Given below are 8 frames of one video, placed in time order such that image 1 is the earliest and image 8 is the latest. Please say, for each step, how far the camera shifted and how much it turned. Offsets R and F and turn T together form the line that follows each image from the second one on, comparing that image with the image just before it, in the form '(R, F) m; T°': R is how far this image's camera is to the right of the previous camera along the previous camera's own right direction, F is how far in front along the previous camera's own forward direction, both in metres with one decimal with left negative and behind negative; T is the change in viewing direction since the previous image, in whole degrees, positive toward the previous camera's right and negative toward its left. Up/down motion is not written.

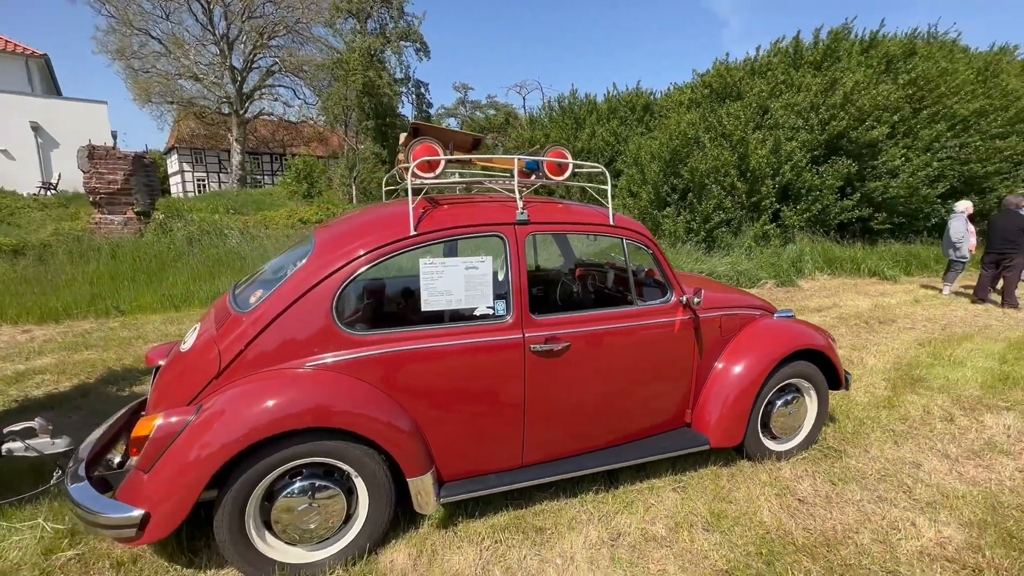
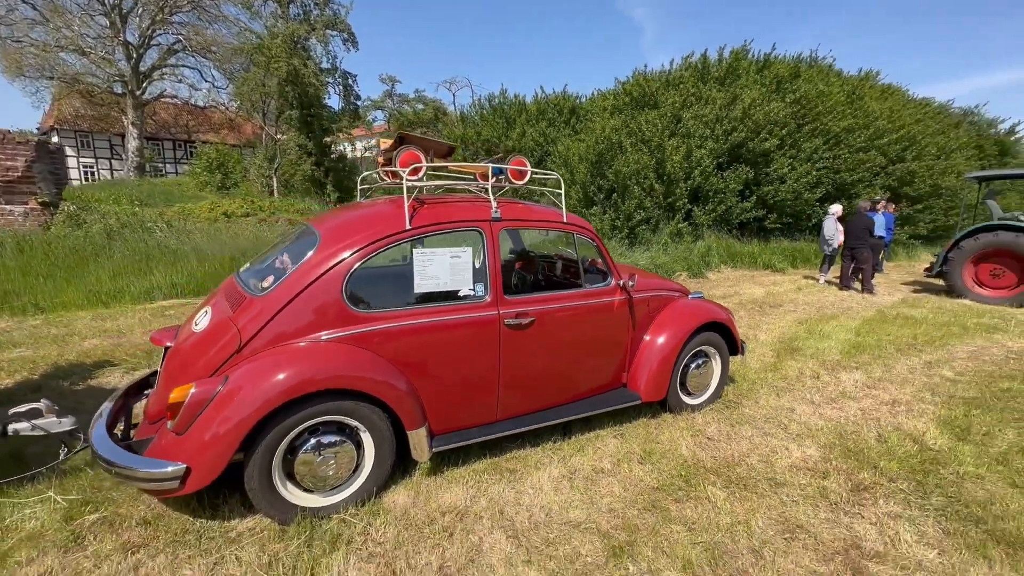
(-0.3, -0.5) m; +9°
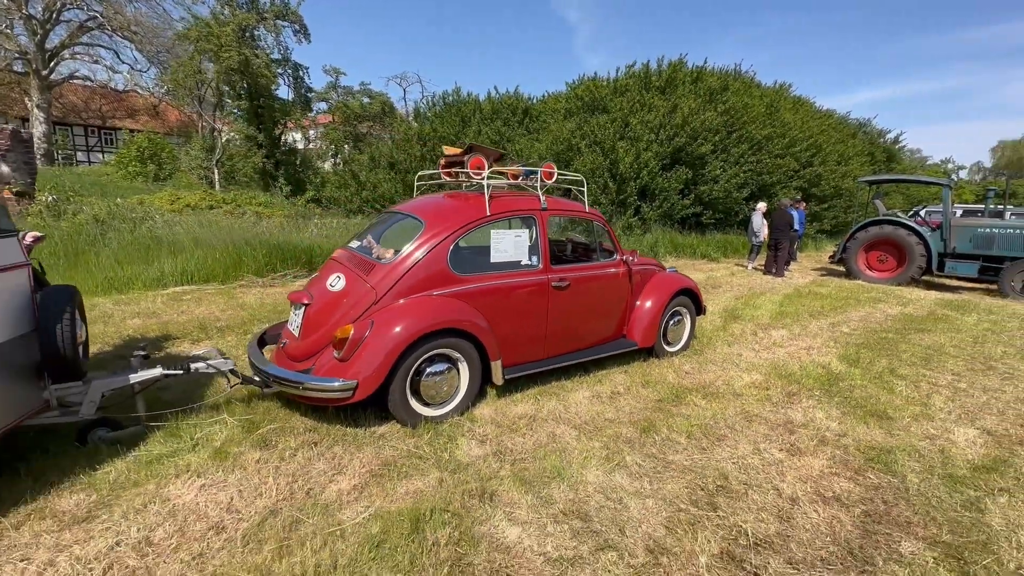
(-1.0, -1.1) m; +7°
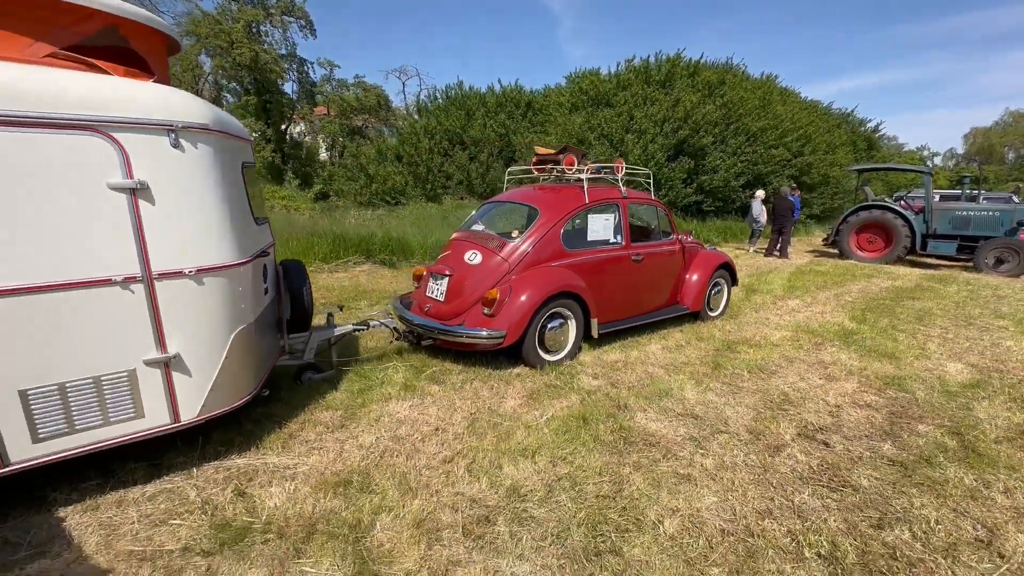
(-1.2, -1.0) m; +2°
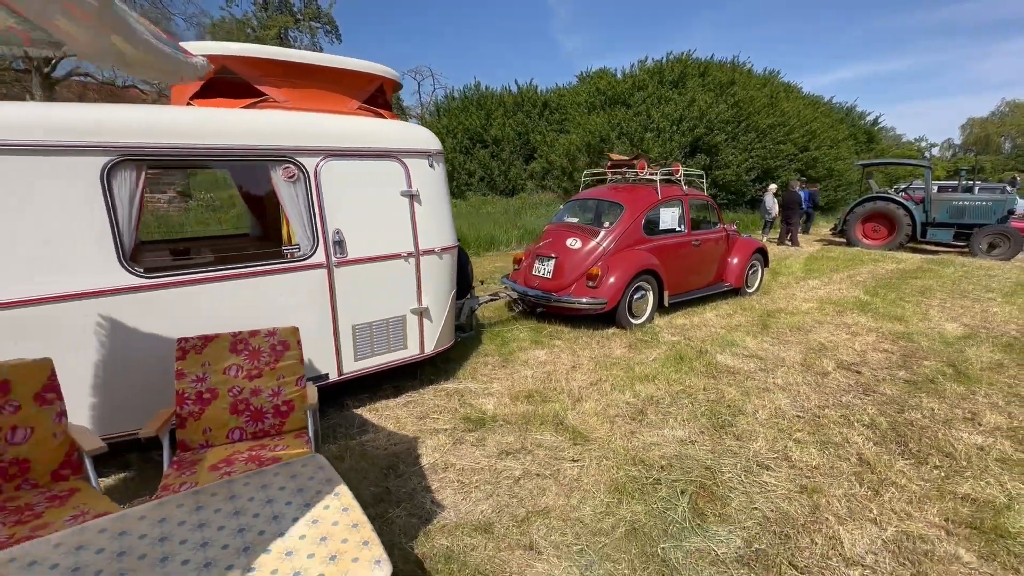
(-1.2, -1.3) m; 0°
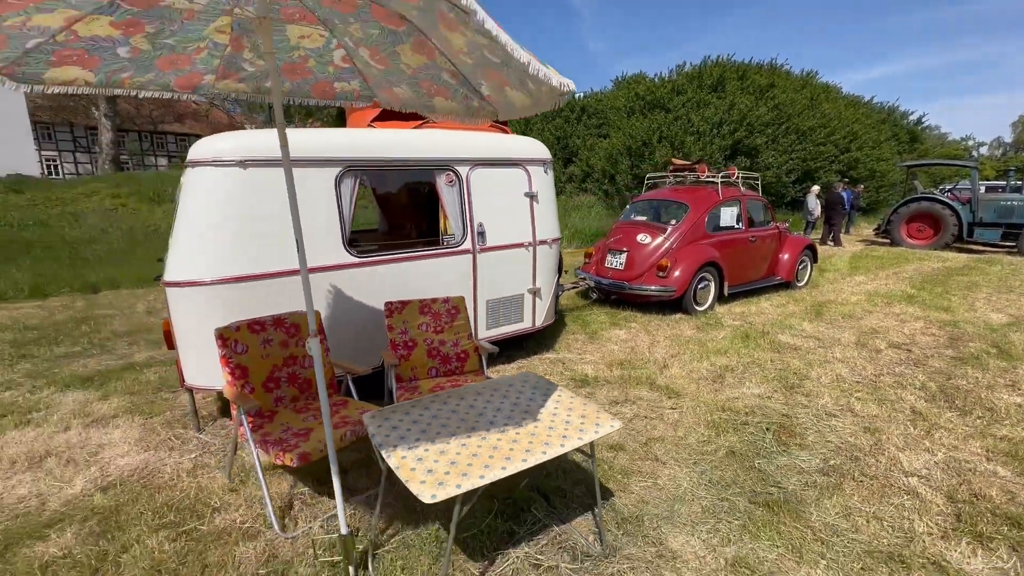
(-0.8, -0.9) m; -3°
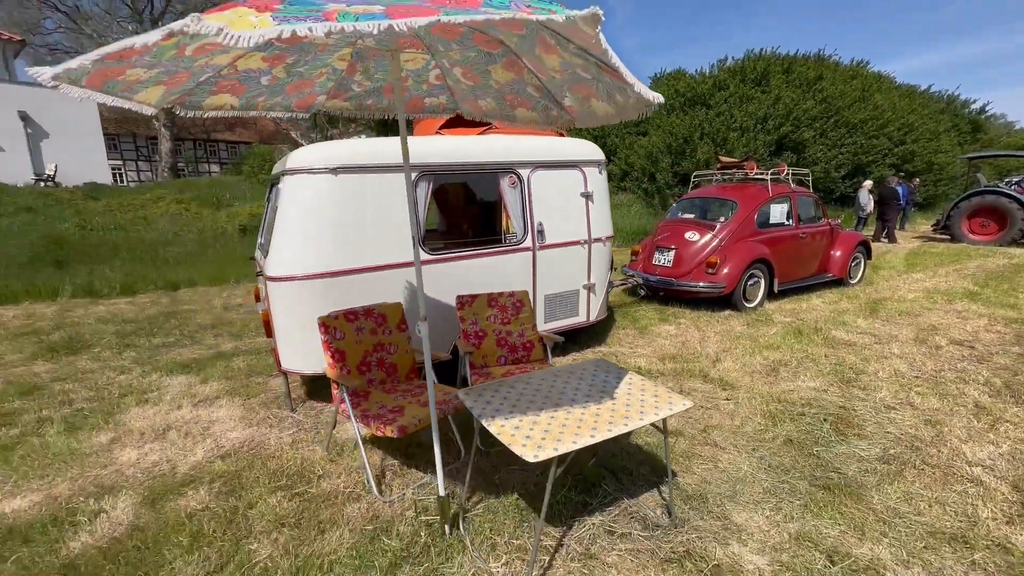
(-0.2, -0.3) m; -4°
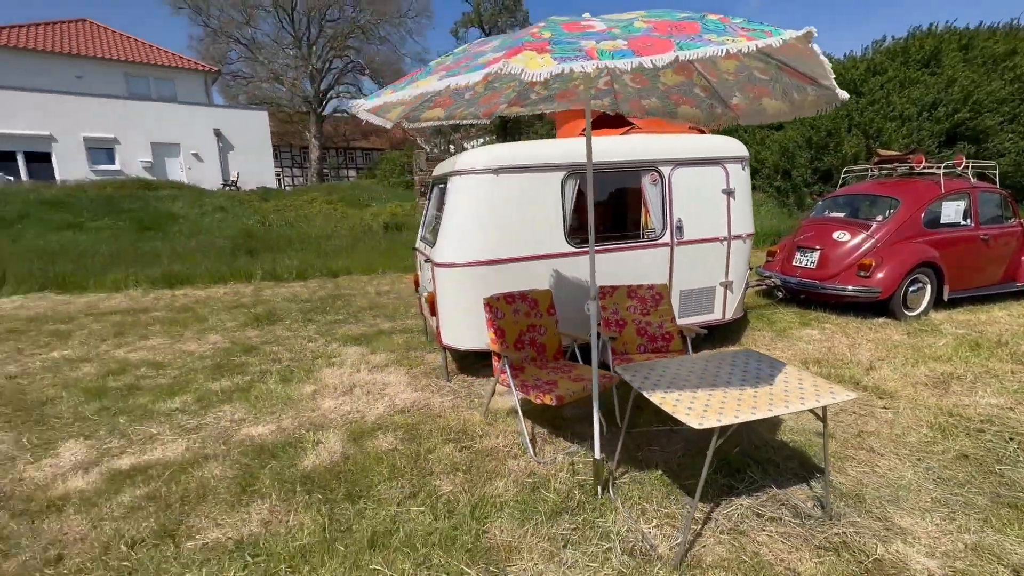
(-0.3, -0.3) m; -13°
